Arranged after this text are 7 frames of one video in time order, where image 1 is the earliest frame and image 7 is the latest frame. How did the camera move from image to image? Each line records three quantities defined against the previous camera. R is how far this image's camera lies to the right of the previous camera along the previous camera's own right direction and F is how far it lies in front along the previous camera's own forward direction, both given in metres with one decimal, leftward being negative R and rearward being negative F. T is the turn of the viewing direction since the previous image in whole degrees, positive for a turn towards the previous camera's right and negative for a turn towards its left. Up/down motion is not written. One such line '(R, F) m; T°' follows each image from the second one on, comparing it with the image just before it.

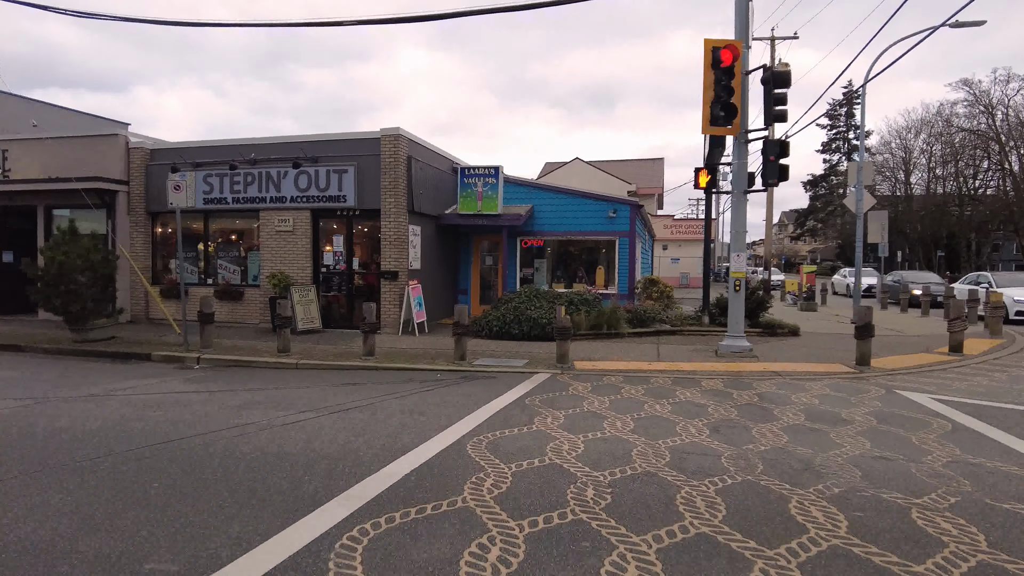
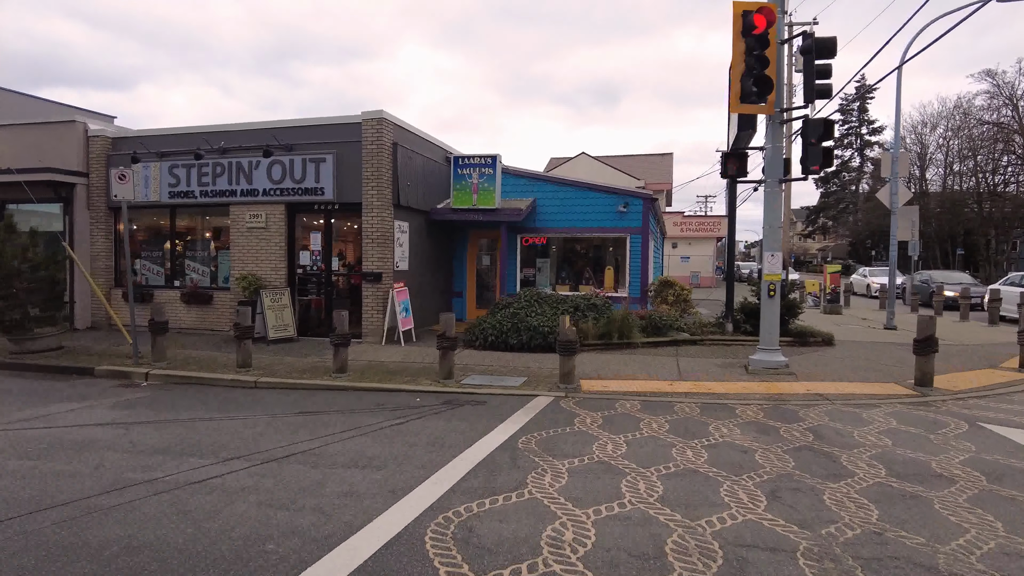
(+0.1, +1.5) m; -1°
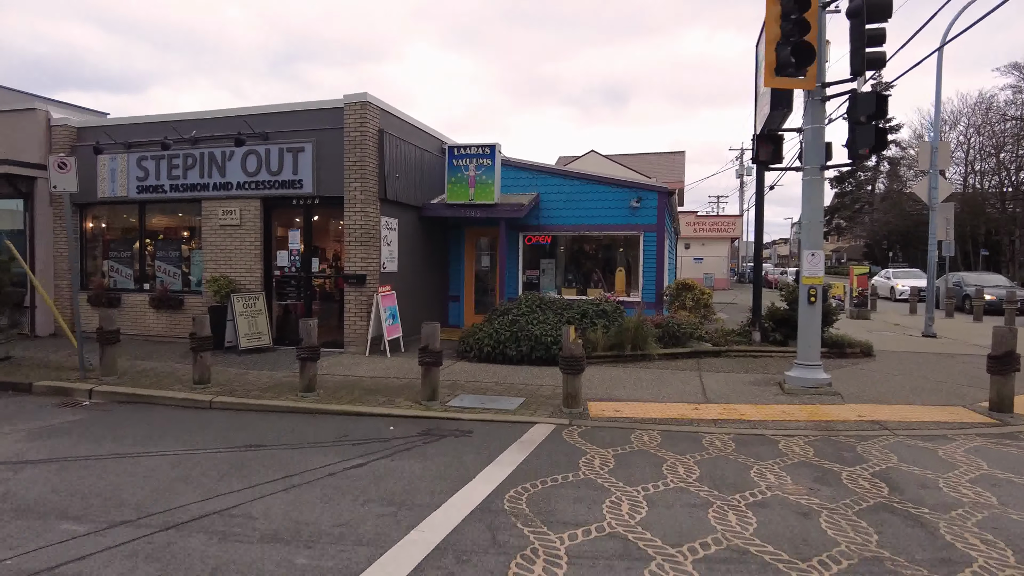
(+0.2, +1.3) m; -1°
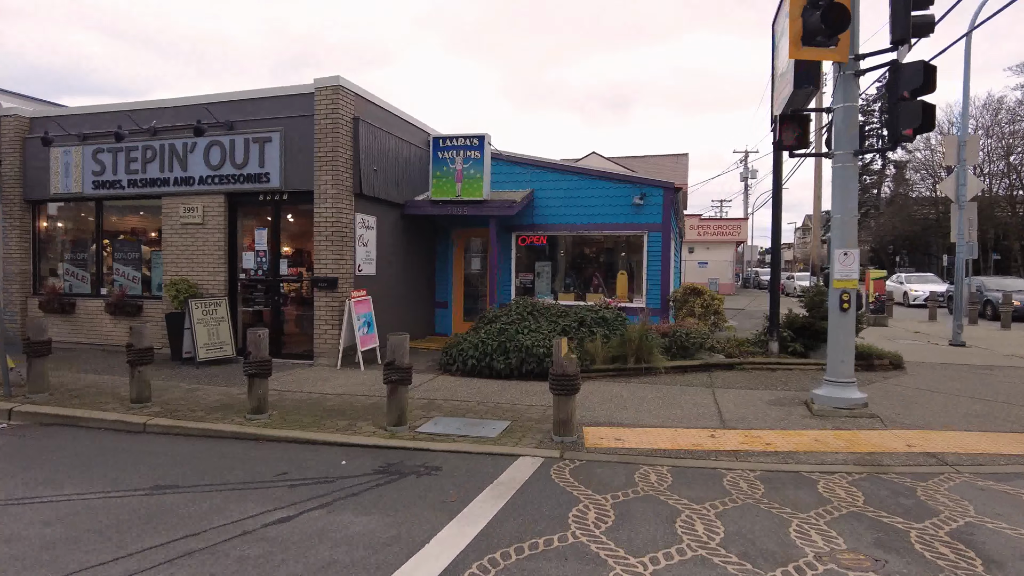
(+0.2, +1.1) m; 0°
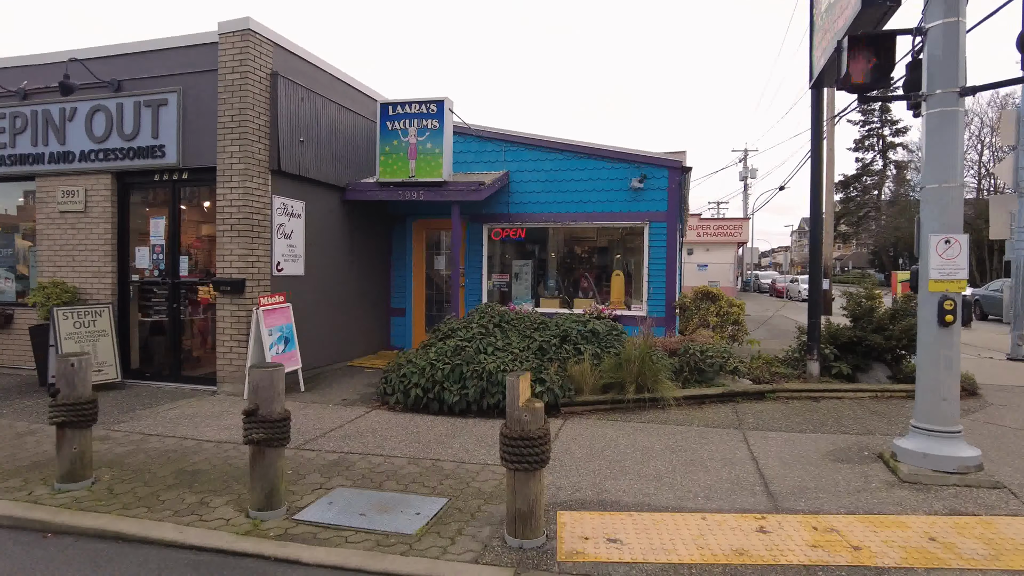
(+0.4, +2.2) m; 0°
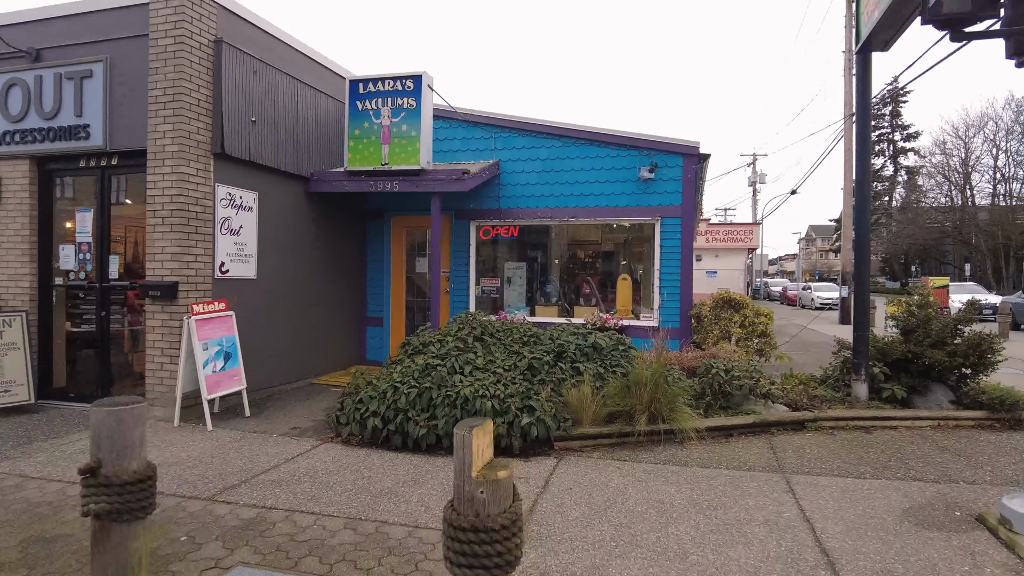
(+0.2, +1.2) m; 0°
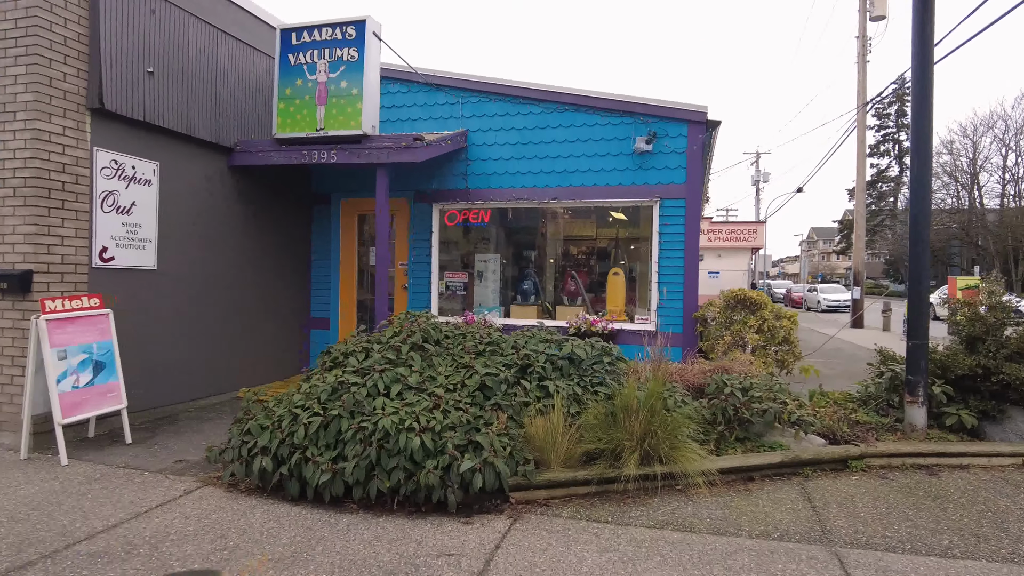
(+0.3, +1.4) m; 0°
